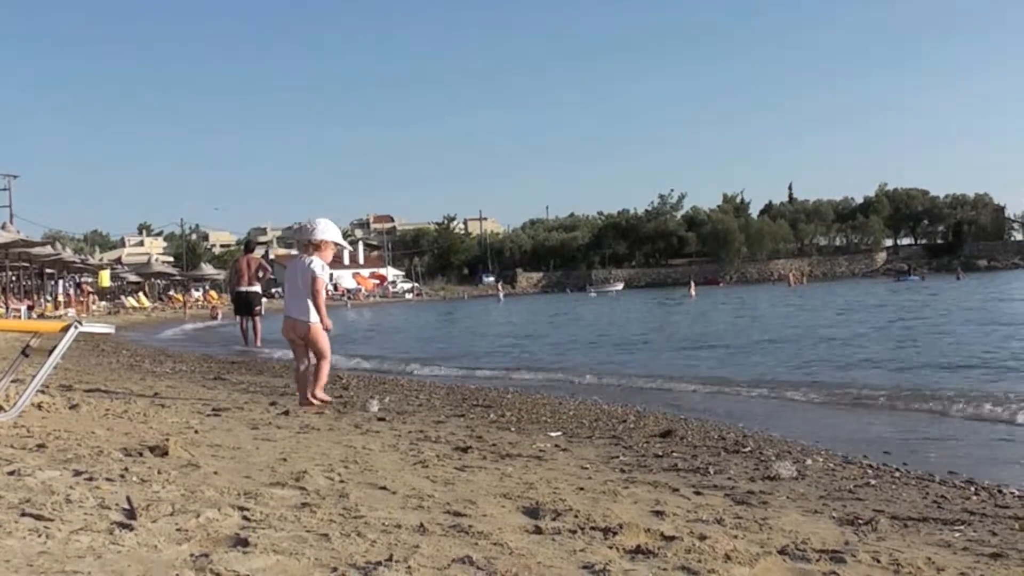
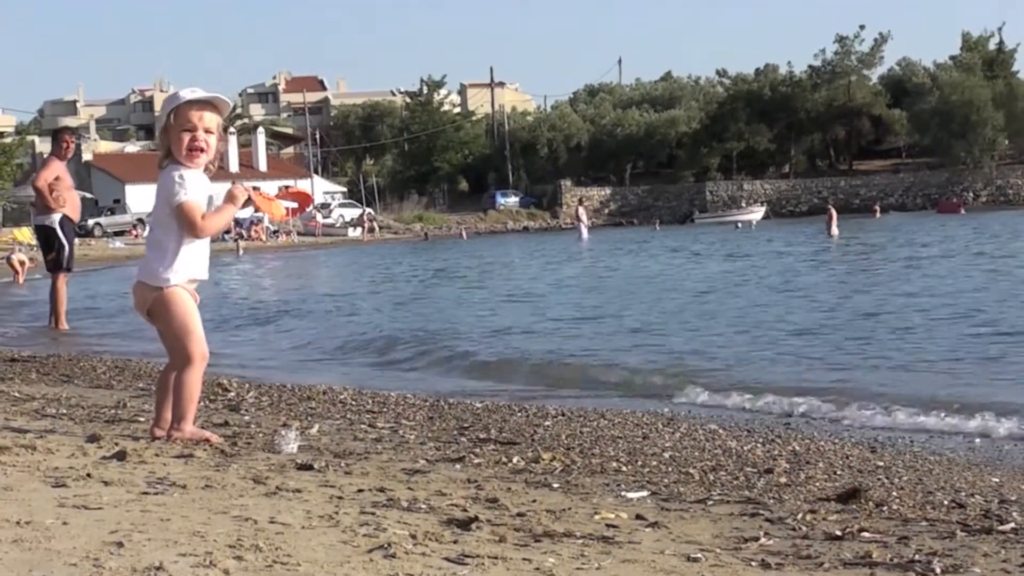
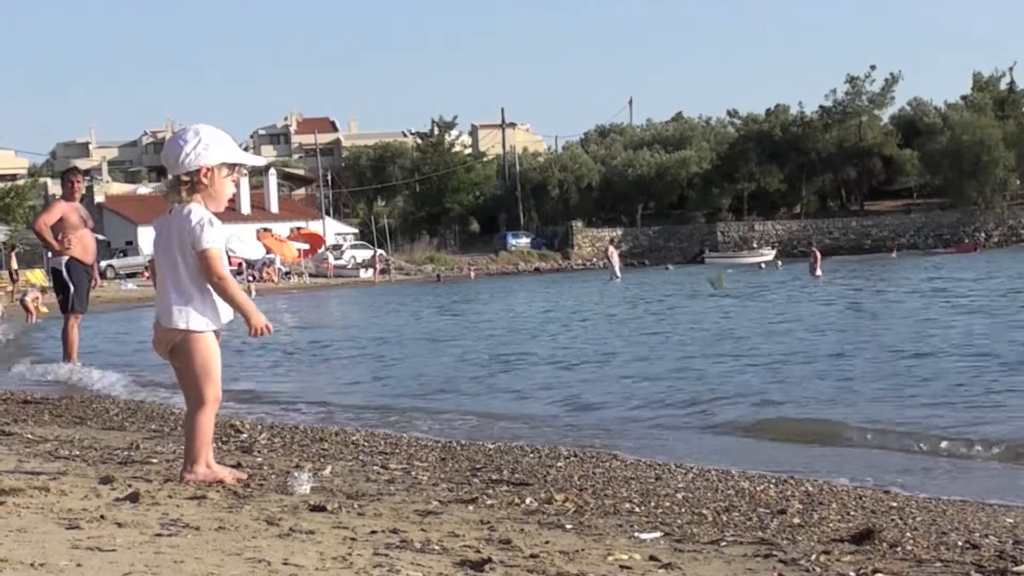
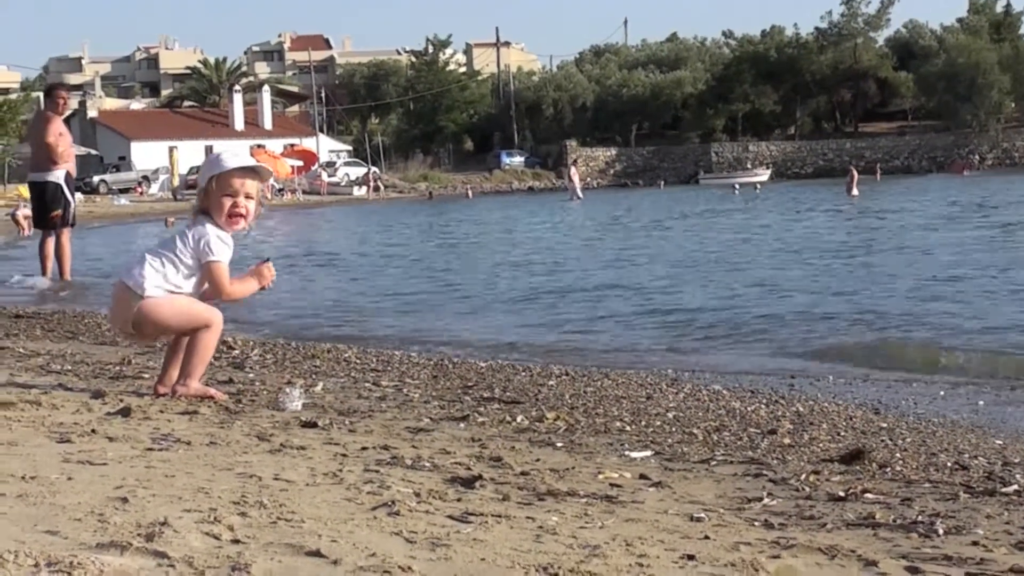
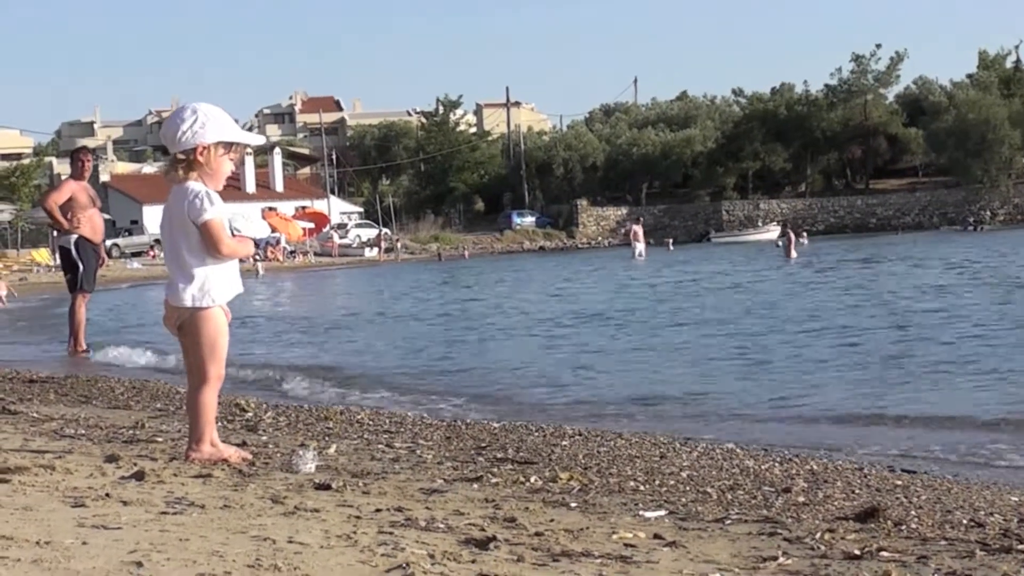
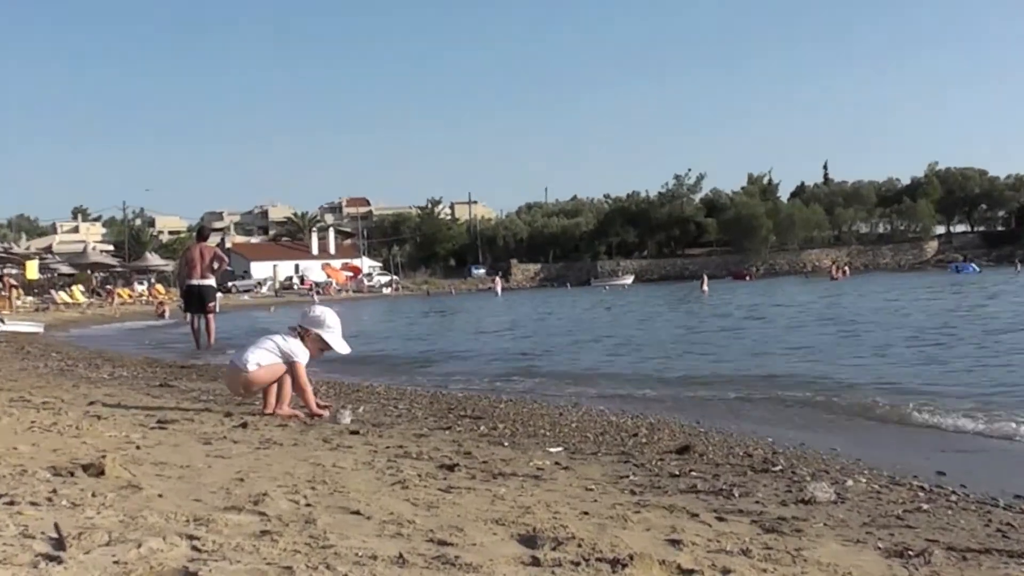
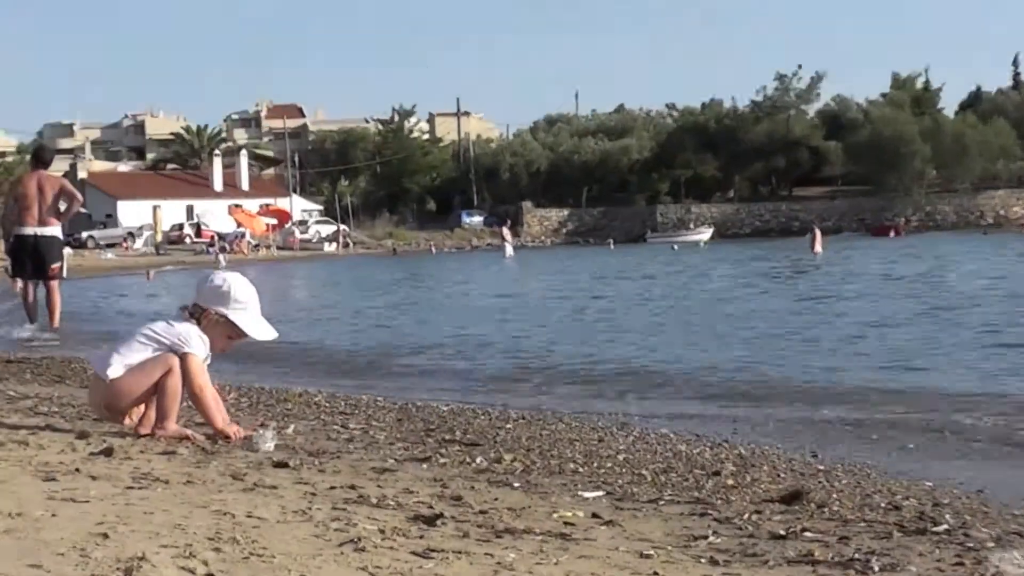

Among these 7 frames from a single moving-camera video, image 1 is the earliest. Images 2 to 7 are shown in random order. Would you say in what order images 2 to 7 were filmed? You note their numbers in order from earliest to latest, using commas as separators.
6, 7, 4, 2, 3, 5
